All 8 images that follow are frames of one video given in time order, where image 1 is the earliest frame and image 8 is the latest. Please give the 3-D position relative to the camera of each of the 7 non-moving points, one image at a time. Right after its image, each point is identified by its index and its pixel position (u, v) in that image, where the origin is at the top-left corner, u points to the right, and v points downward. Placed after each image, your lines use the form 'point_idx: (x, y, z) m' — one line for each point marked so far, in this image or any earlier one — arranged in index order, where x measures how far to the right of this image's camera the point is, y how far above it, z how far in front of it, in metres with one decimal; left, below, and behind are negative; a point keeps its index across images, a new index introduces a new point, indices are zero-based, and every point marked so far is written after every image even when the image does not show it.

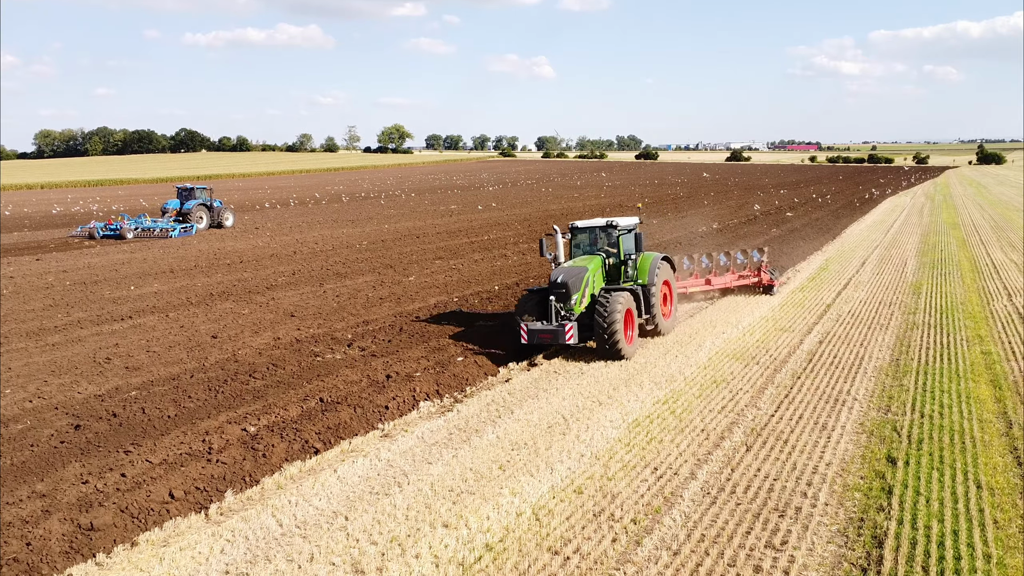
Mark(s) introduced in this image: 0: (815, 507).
0: (+2.2, -1.6, +5.8) m
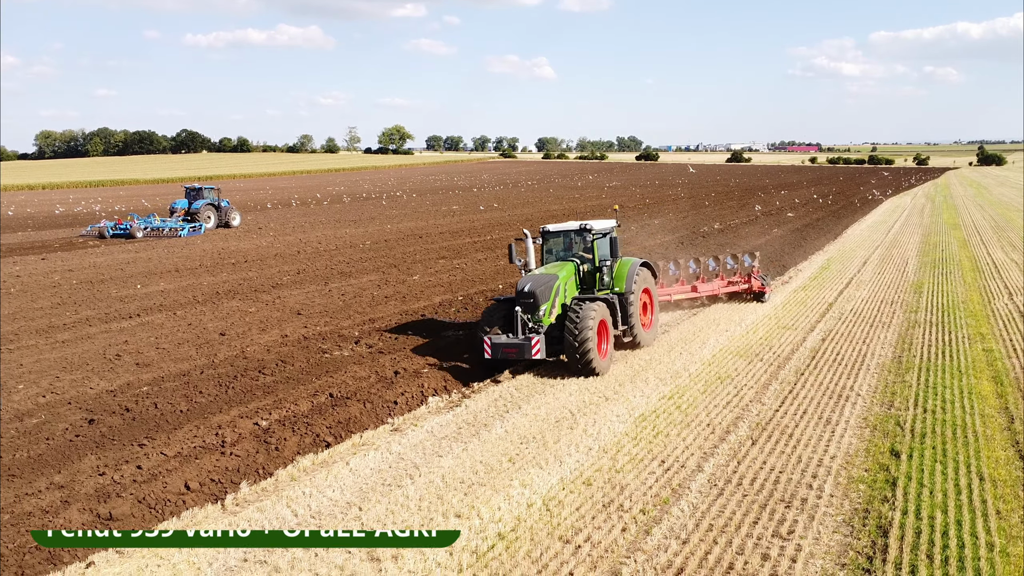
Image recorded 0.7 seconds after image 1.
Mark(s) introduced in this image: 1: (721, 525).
0: (+2.3, -1.6, +5.9) m
1: (+1.5, -1.6, +5.5) m
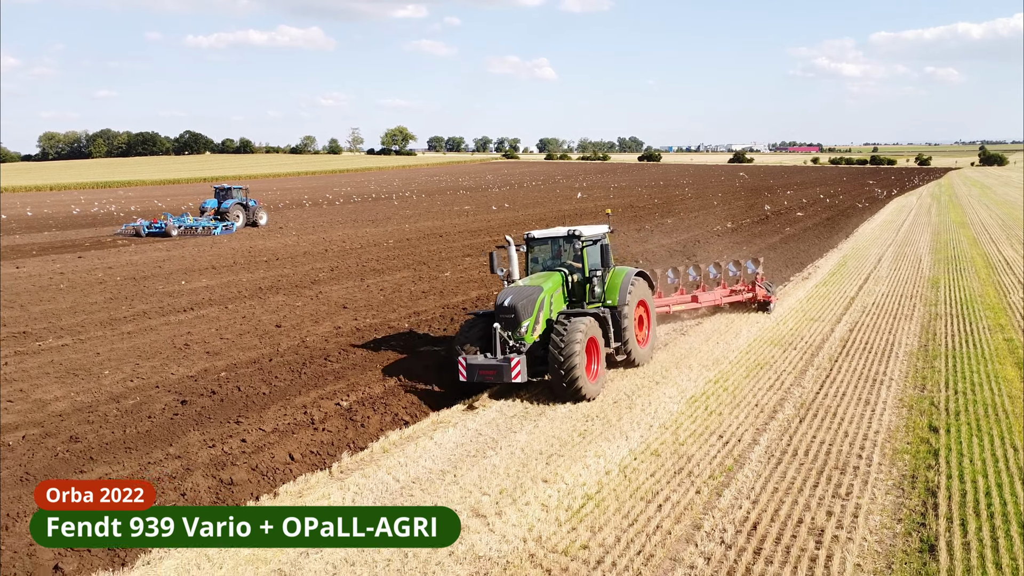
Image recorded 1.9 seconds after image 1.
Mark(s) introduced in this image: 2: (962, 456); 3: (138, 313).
0: (+2.9, -1.5, +6.5) m
1: (+2.1, -1.5, +6.1) m
2: (+3.8, -1.4, +6.7) m
3: (-6.4, -0.4, +13.6) m
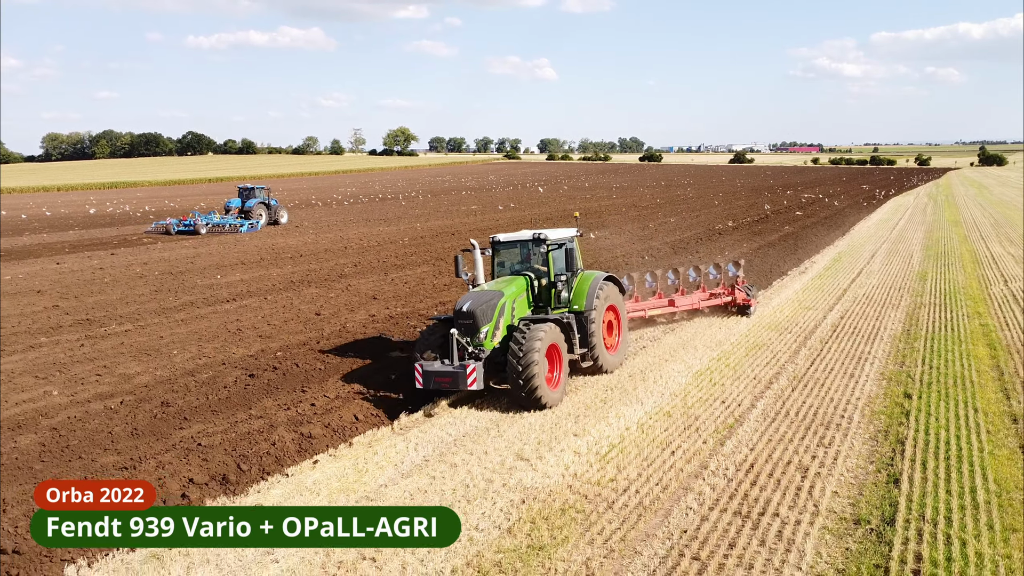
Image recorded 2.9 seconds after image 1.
0: (+3.2, -1.3, +7.7) m
1: (+2.4, -1.4, +7.3) m
2: (+4.1, -1.2, +7.8) m
3: (-6.0, -0.3, +14.8) m
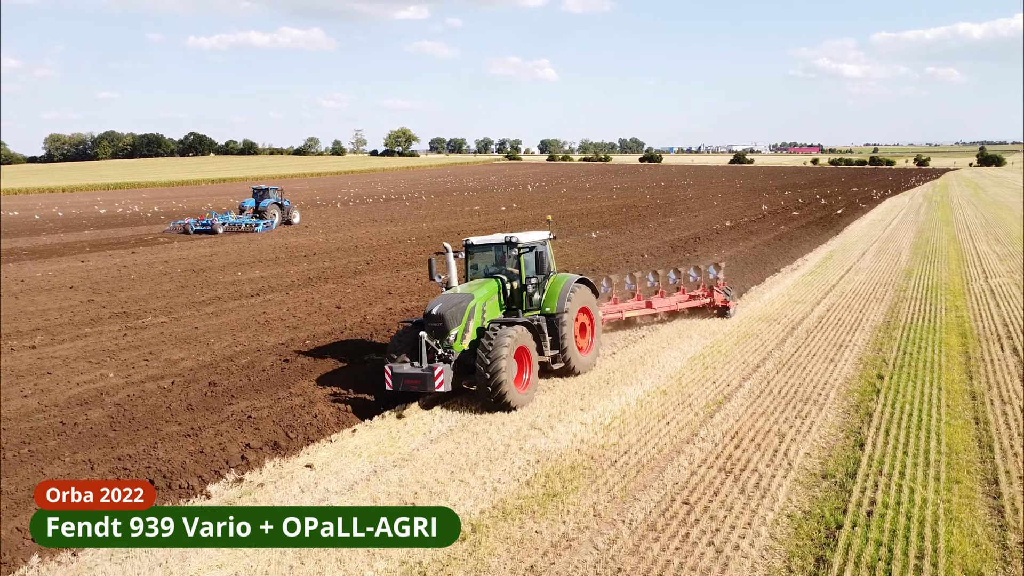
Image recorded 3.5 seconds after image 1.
0: (+3.4, -1.2, +8.6) m
1: (+2.6, -1.3, +8.2) m
2: (+4.2, -1.2, +8.8) m
3: (-5.9, -0.2, +15.7) m
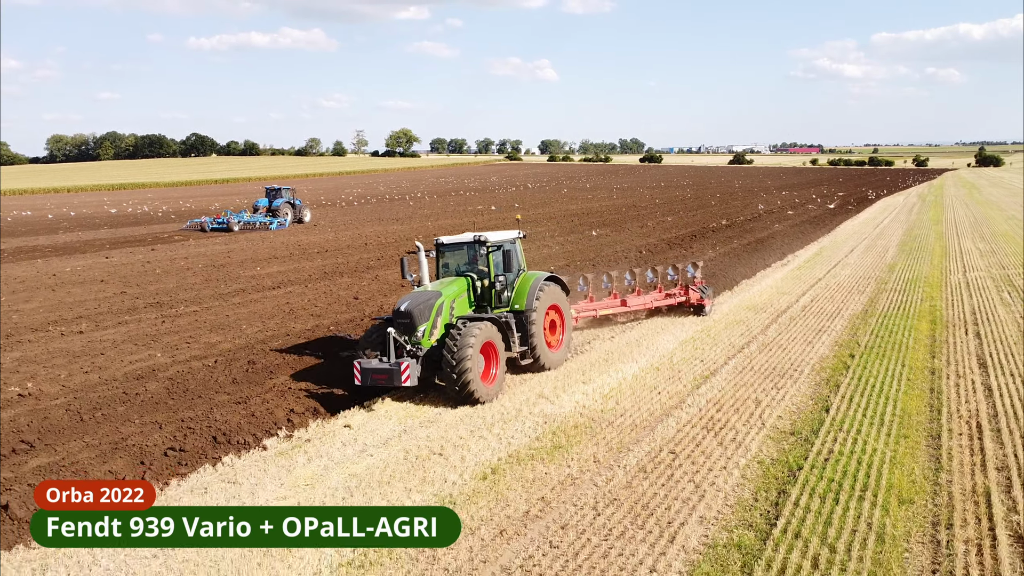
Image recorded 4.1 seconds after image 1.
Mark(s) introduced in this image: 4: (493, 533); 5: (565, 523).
0: (+3.5, -1.0, +9.7) m
1: (+2.7, -1.1, +9.3) m
2: (+4.3, -1.0, +9.8) m
3: (-5.8, 0.0, +16.8) m
4: (-0.1, -1.7, +5.5) m
5: (+0.4, -1.7, +5.7) m
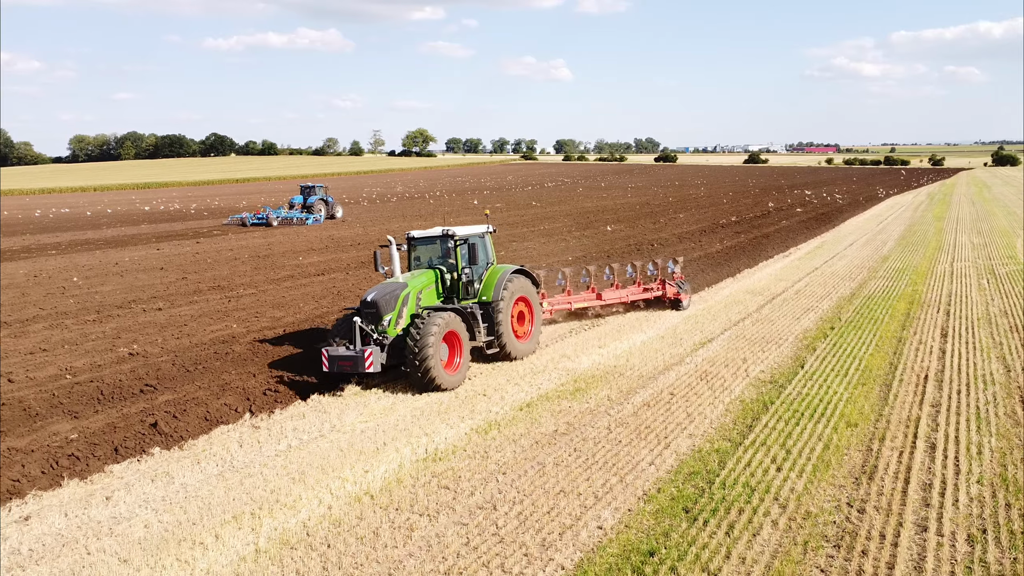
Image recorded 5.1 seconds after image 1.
0: (+3.9, -0.8, +11.3) m
1: (+3.0, -0.8, +10.9) m
2: (+4.7, -0.7, +11.4) m
3: (-5.3, +0.3, +18.6) m
4: (+0.2, -1.4, +7.2) m
5: (+0.7, -1.4, +7.4) m
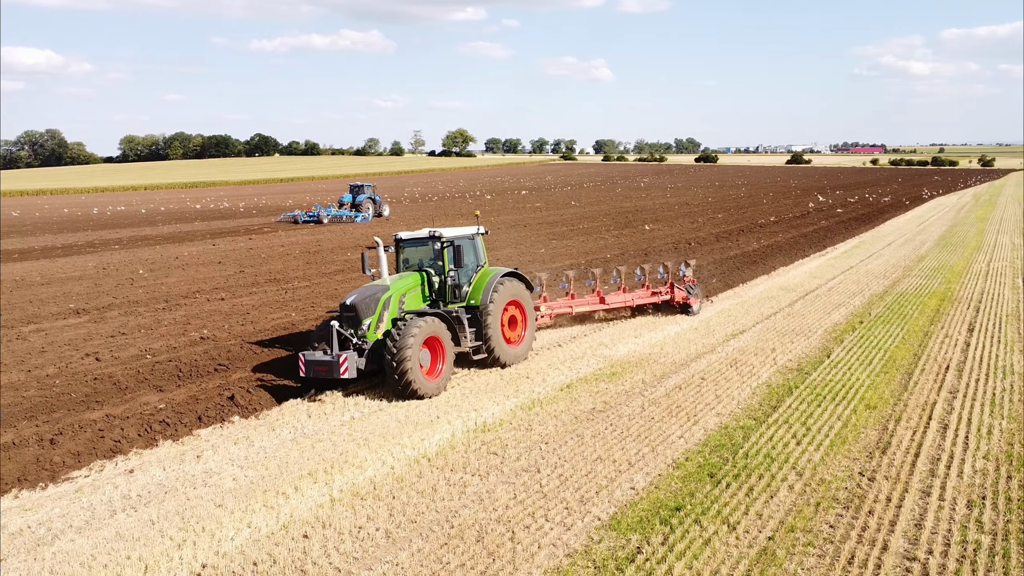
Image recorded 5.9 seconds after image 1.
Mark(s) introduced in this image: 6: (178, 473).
0: (+4.5, -0.7, +11.8) m
1: (+3.6, -0.7, +11.5) m
2: (+5.3, -0.6, +11.9) m
3: (-4.3, +0.4, +19.5) m
4: (+0.6, -1.3, +7.9) m
5: (+1.1, -1.3, +8.0) m
6: (-2.8, -1.5, +6.6) m
